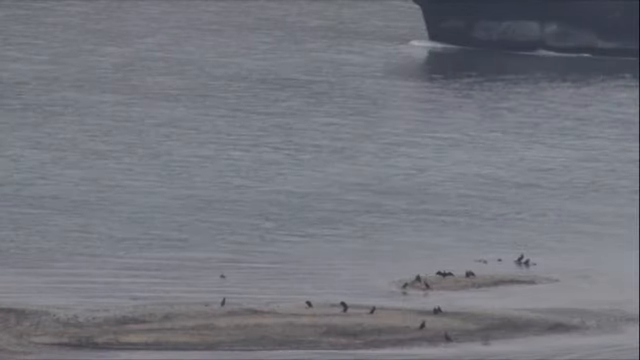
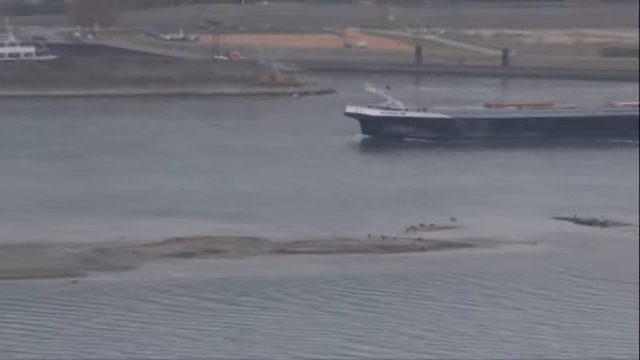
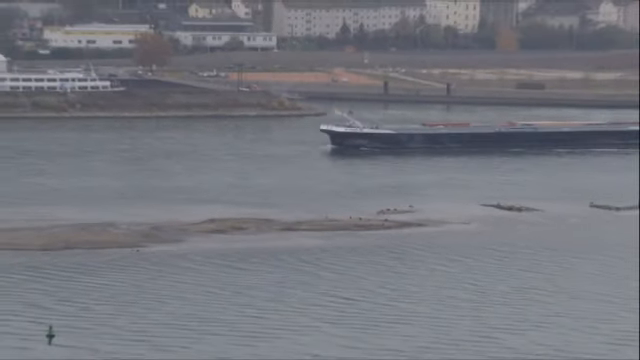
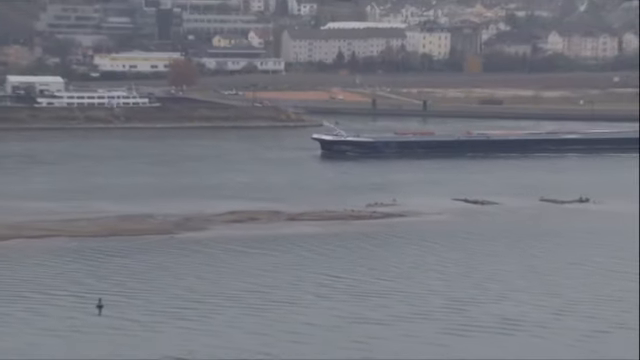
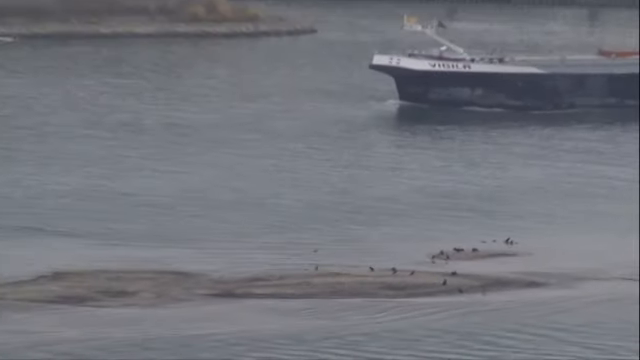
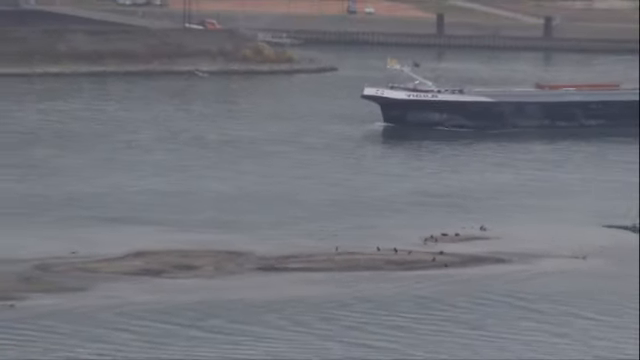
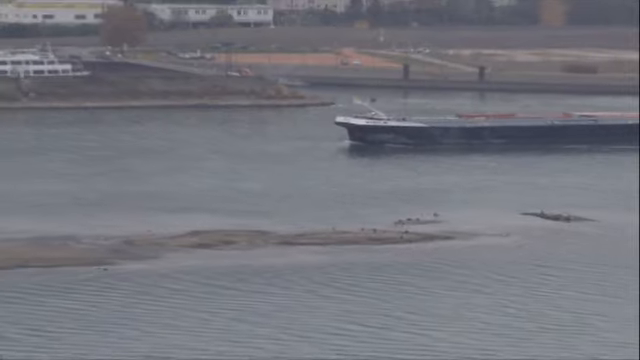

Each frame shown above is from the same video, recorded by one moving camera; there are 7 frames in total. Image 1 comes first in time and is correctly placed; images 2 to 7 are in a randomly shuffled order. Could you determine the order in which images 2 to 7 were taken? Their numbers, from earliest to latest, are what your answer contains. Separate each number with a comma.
5, 6, 2, 7, 3, 4
